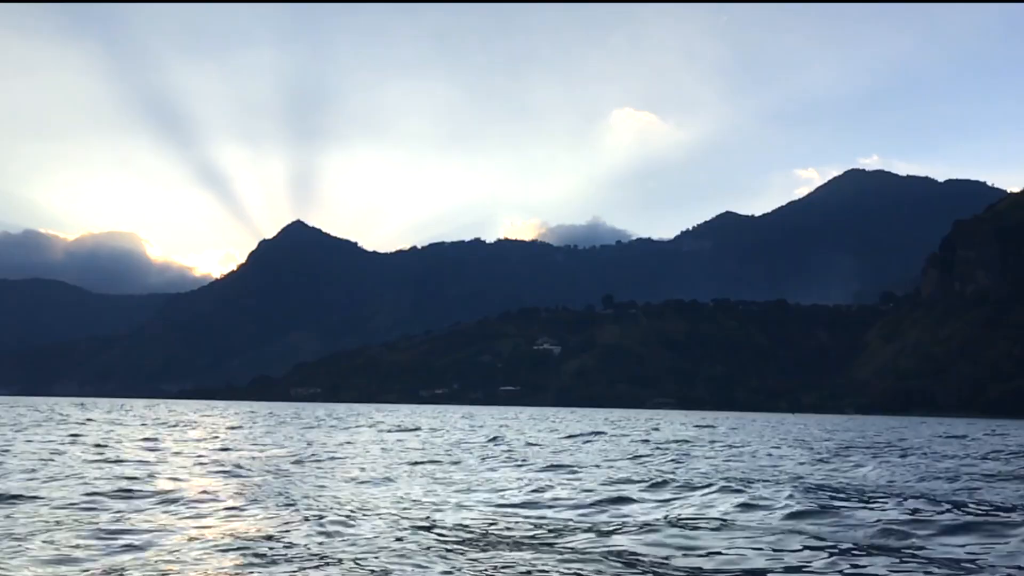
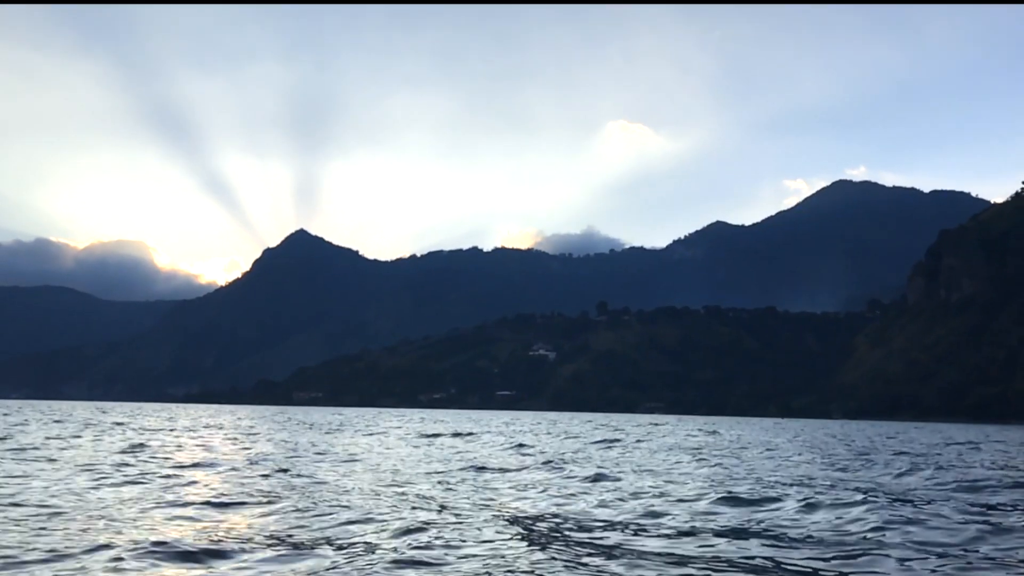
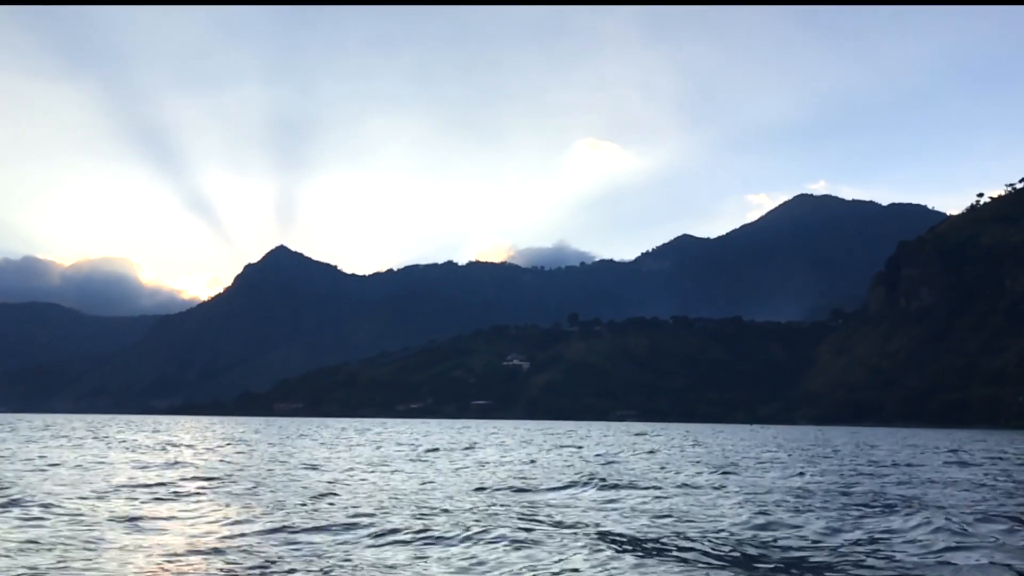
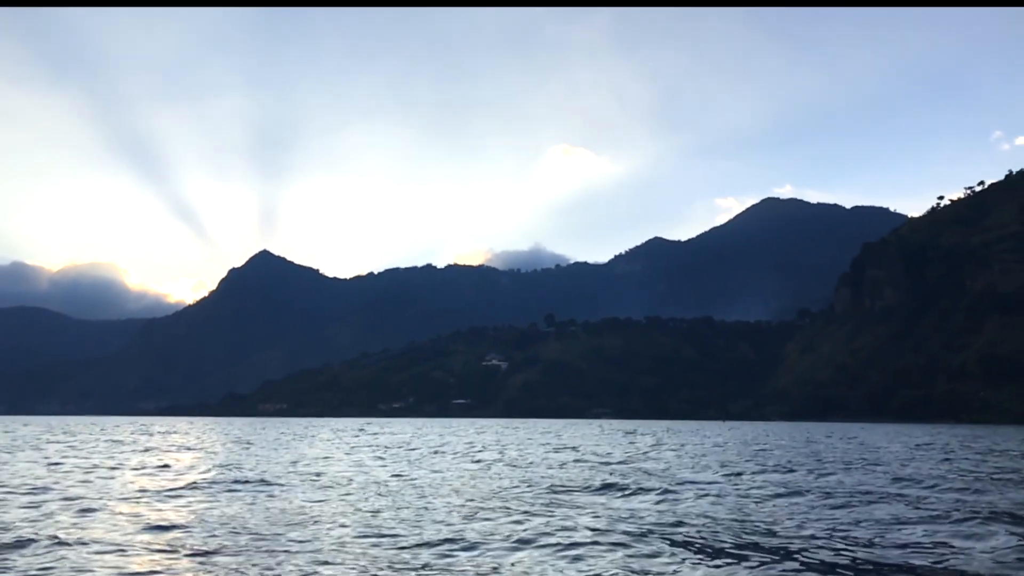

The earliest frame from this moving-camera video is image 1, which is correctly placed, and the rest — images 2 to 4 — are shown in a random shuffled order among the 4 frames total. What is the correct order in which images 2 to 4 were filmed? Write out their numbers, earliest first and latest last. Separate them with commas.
2, 3, 4
